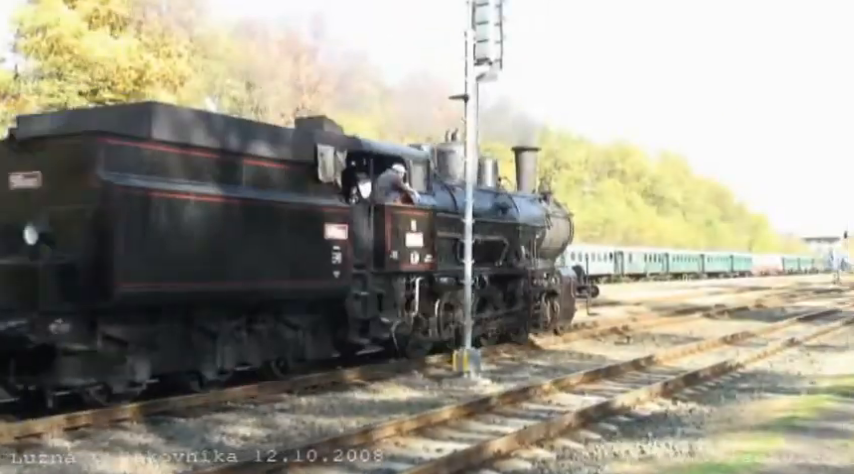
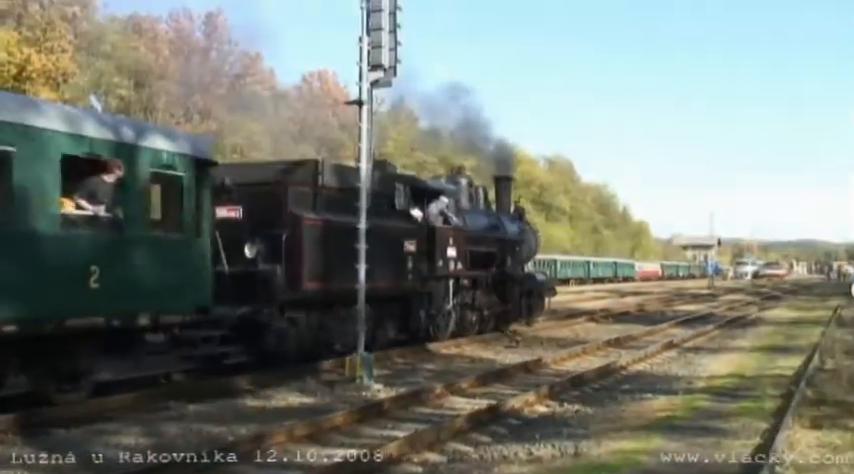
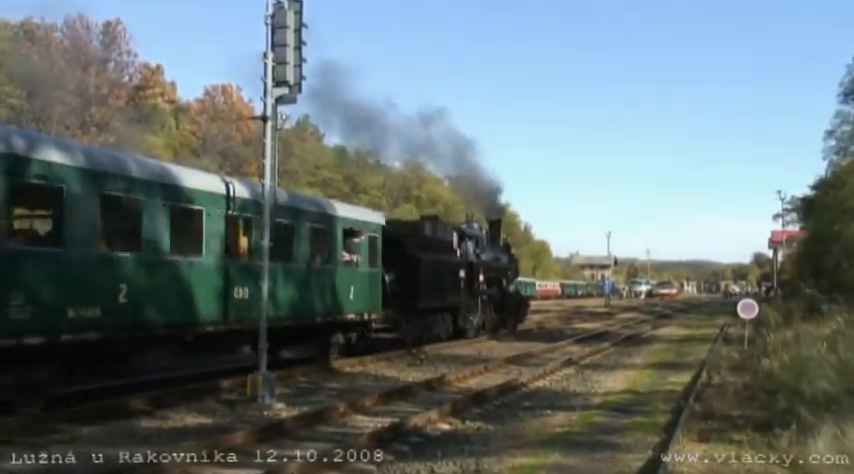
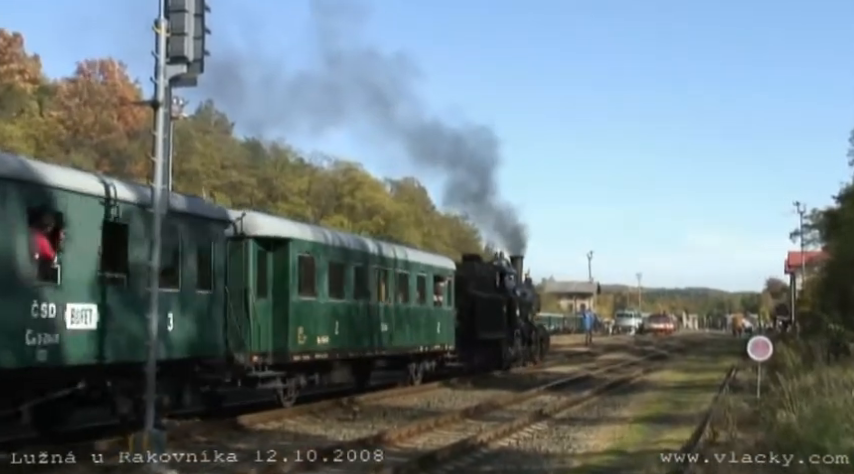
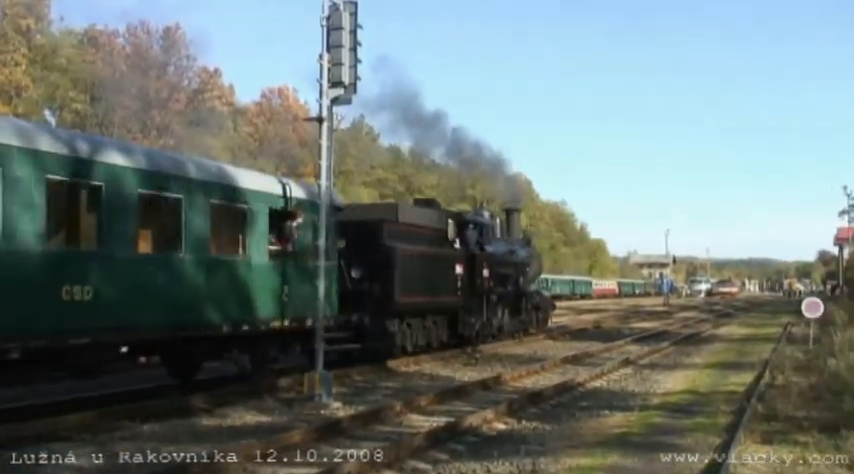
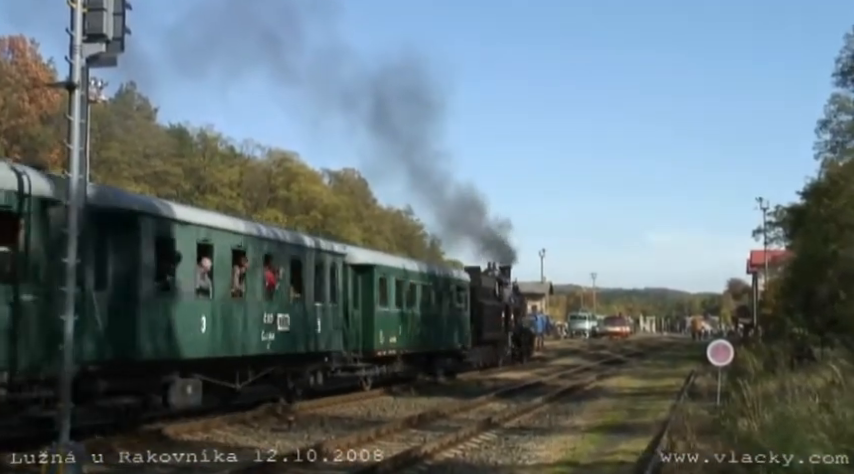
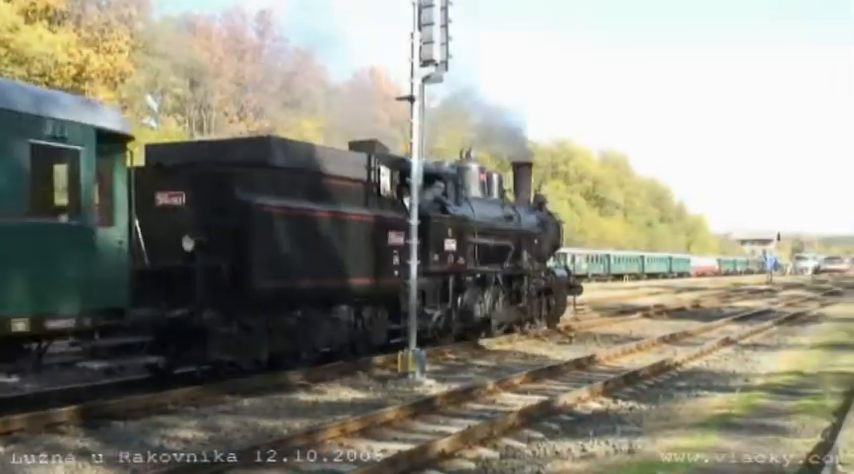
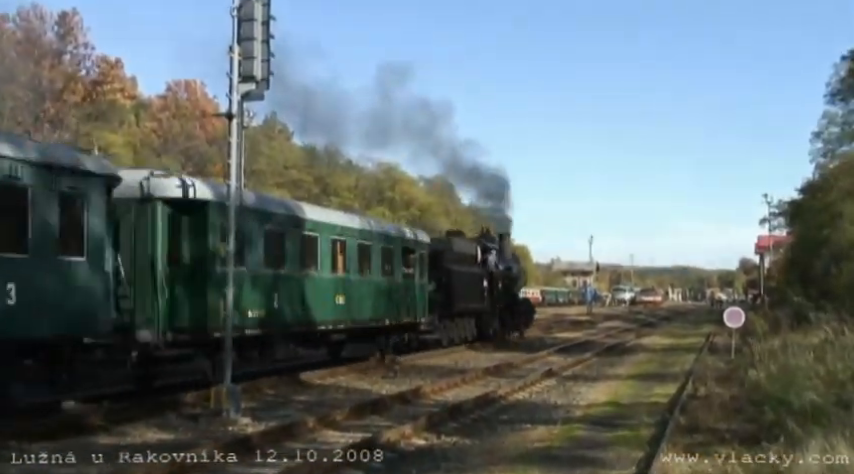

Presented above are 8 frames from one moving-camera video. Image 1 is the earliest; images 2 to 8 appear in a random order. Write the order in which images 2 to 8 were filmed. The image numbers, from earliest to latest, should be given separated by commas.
7, 2, 5, 3, 8, 4, 6
